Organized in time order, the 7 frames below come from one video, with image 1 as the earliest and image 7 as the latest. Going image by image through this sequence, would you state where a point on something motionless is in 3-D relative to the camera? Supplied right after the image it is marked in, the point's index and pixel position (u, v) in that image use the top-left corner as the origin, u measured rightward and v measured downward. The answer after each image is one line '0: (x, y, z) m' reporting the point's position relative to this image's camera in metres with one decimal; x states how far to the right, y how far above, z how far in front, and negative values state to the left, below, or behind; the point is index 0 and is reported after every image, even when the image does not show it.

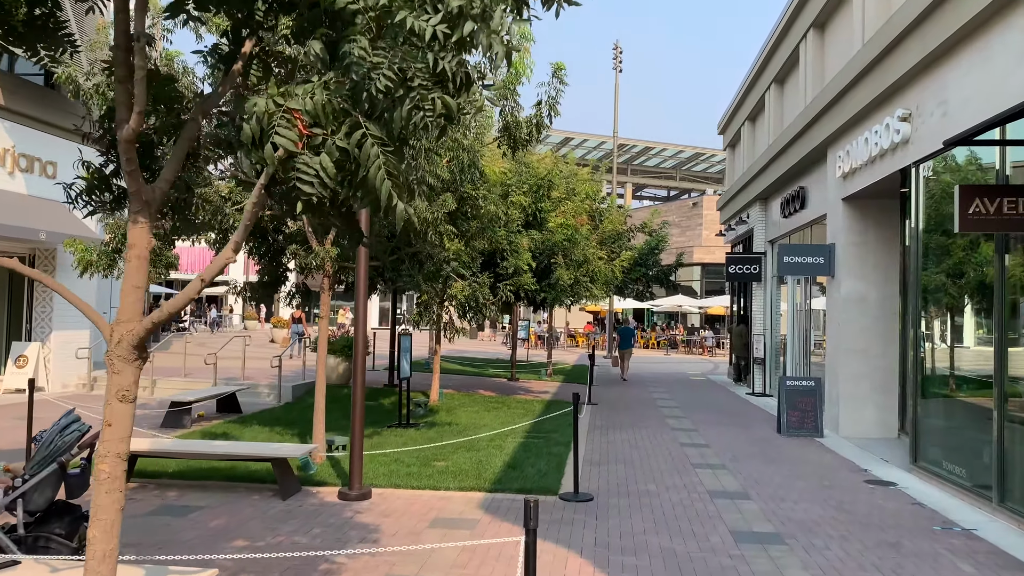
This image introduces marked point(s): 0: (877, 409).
0: (+5.4, -1.8, +11.3) m
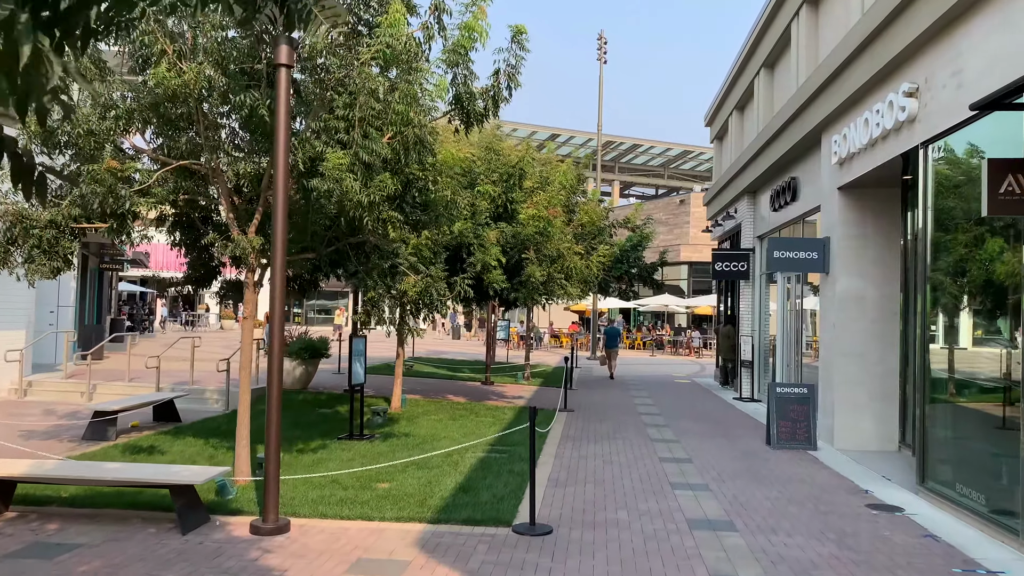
0: (+4.9, -1.8, +10.3) m
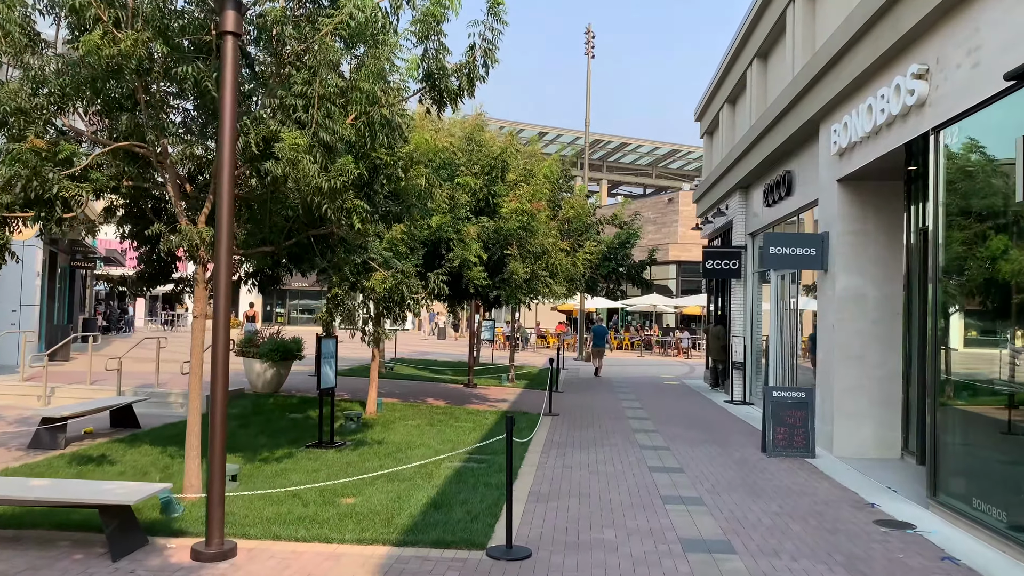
0: (+4.6, -1.8, +9.7) m
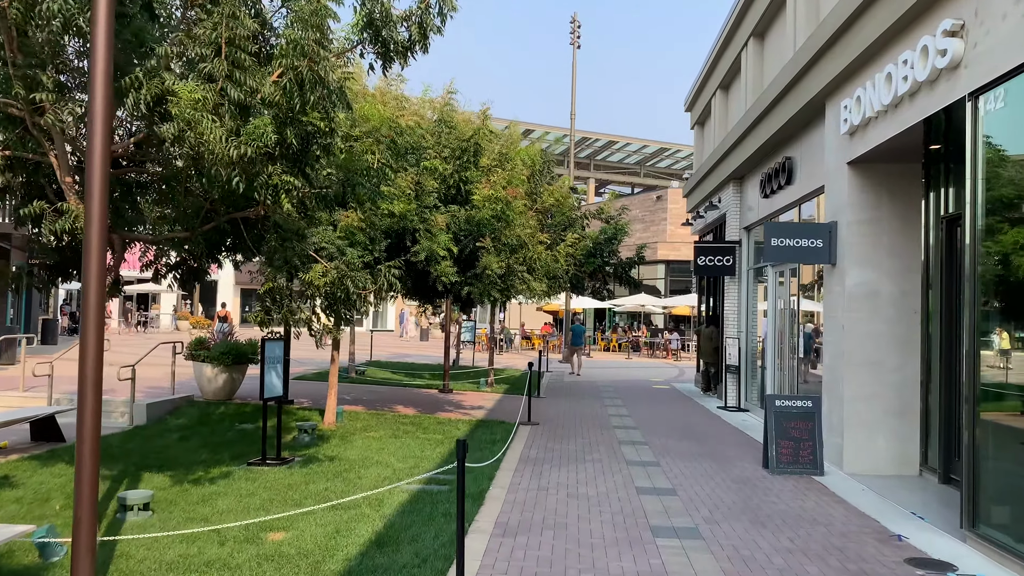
0: (+4.3, -1.7, +8.6) m
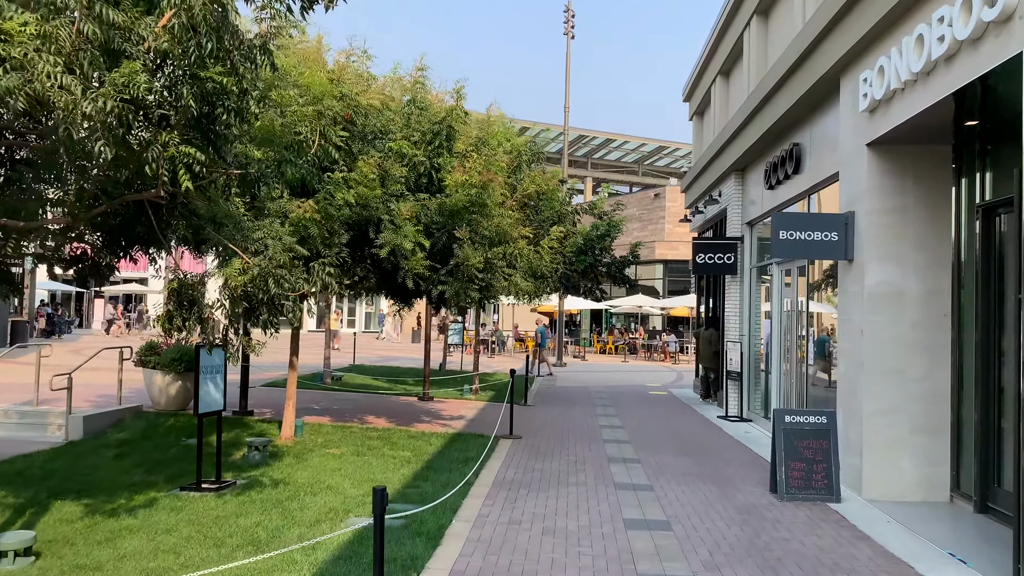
0: (+4.0, -1.7, +7.5) m
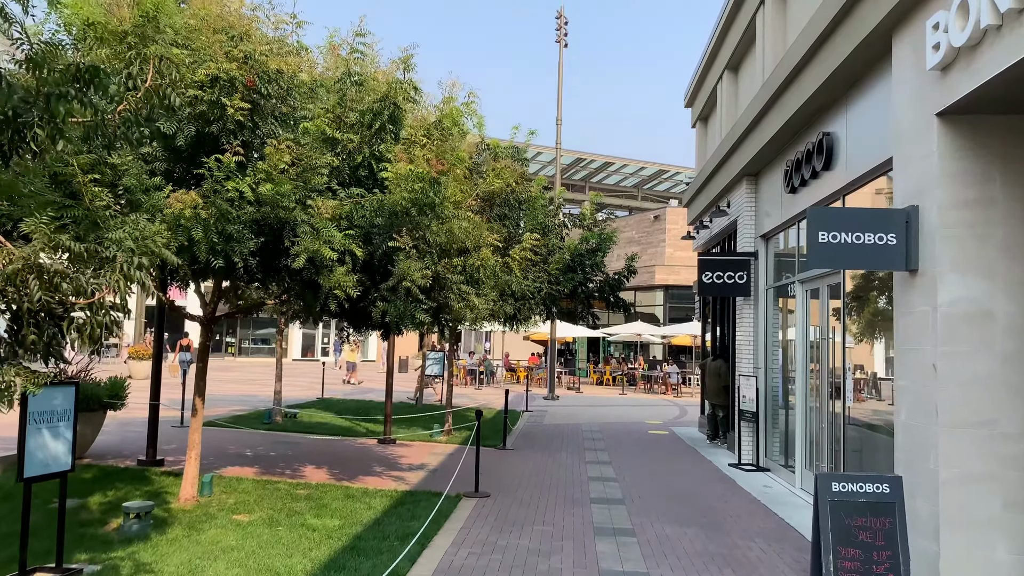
0: (+3.6, -1.8, +5.4) m
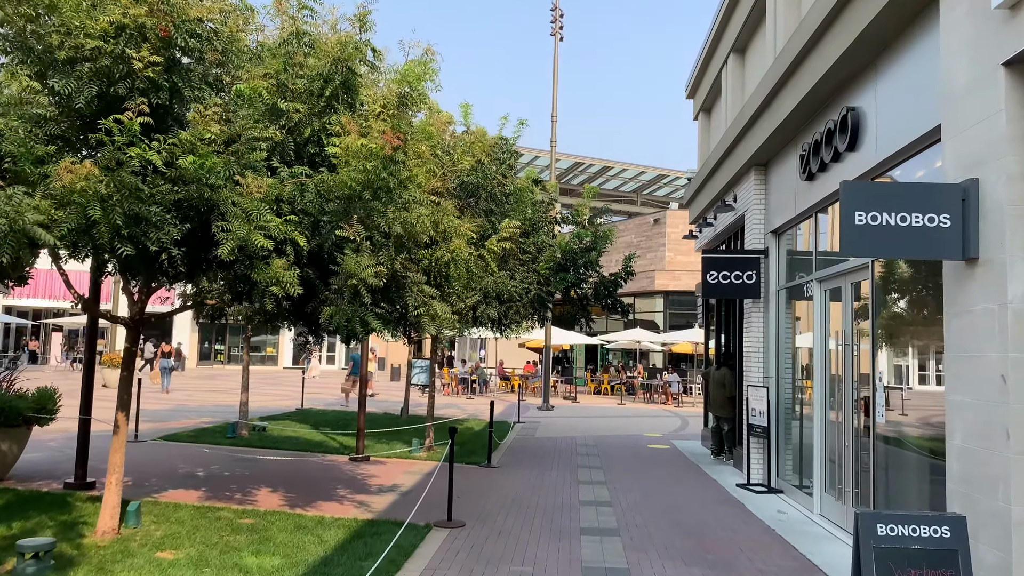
0: (+3.4, -1.8, +4.3) m
